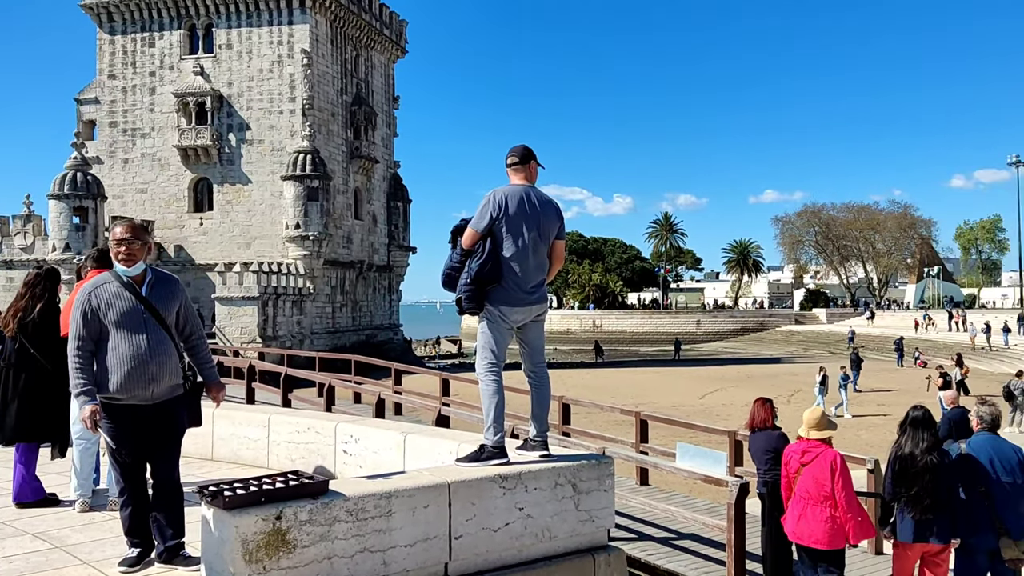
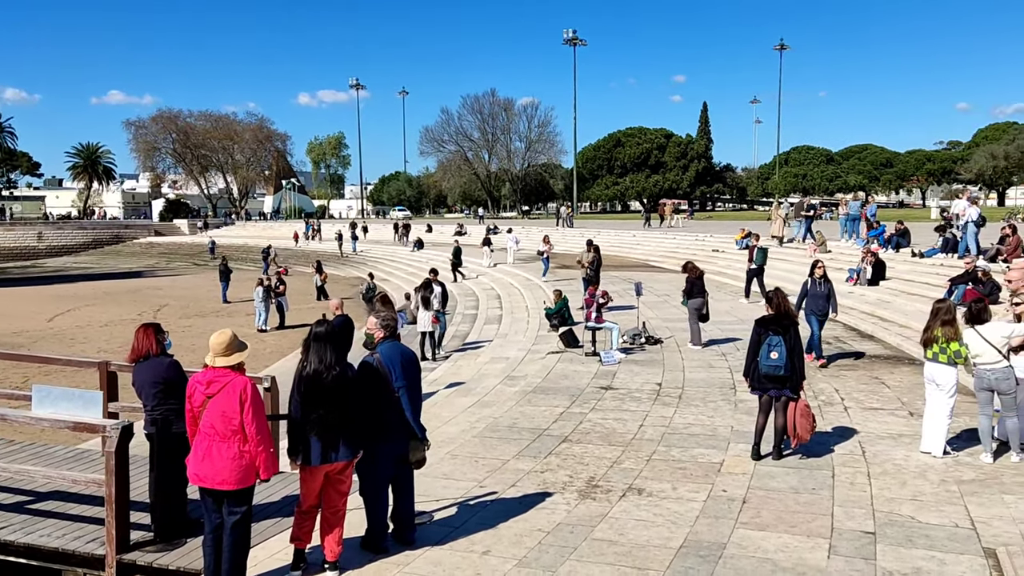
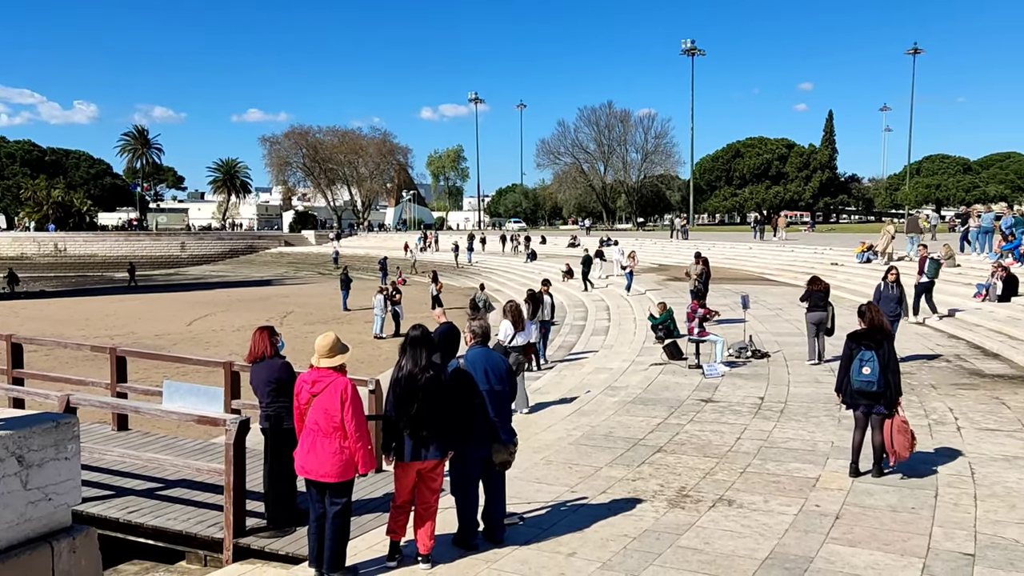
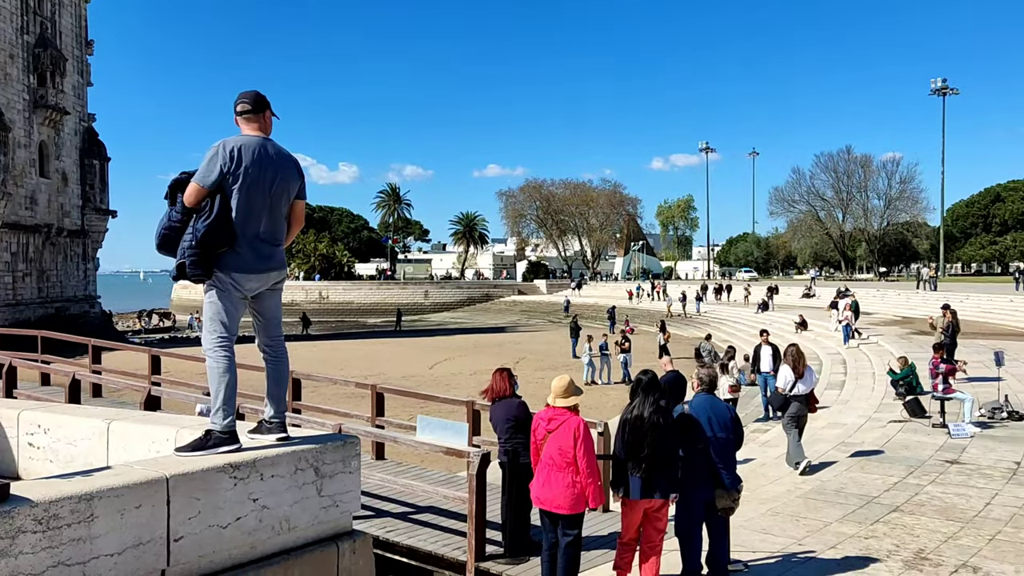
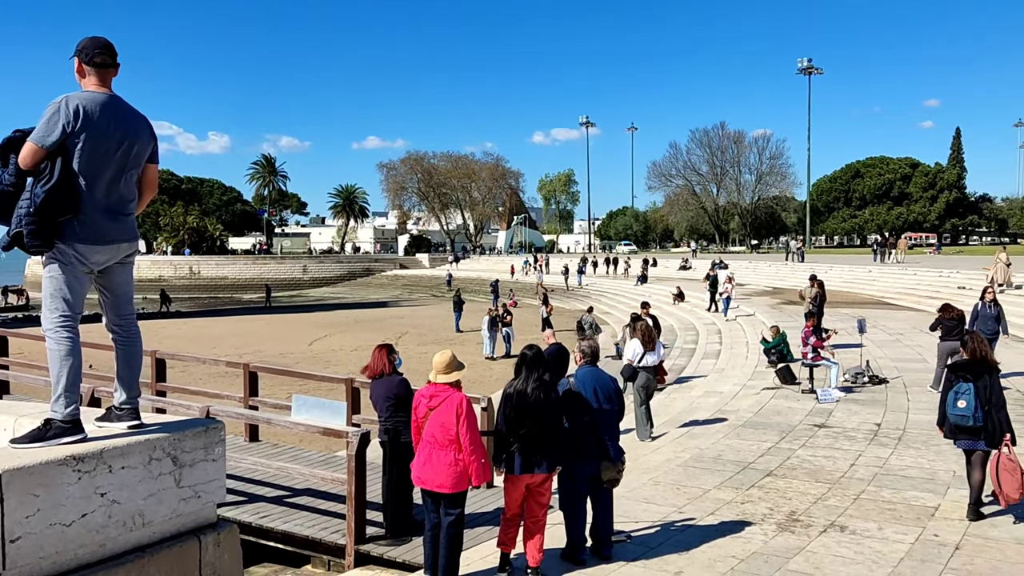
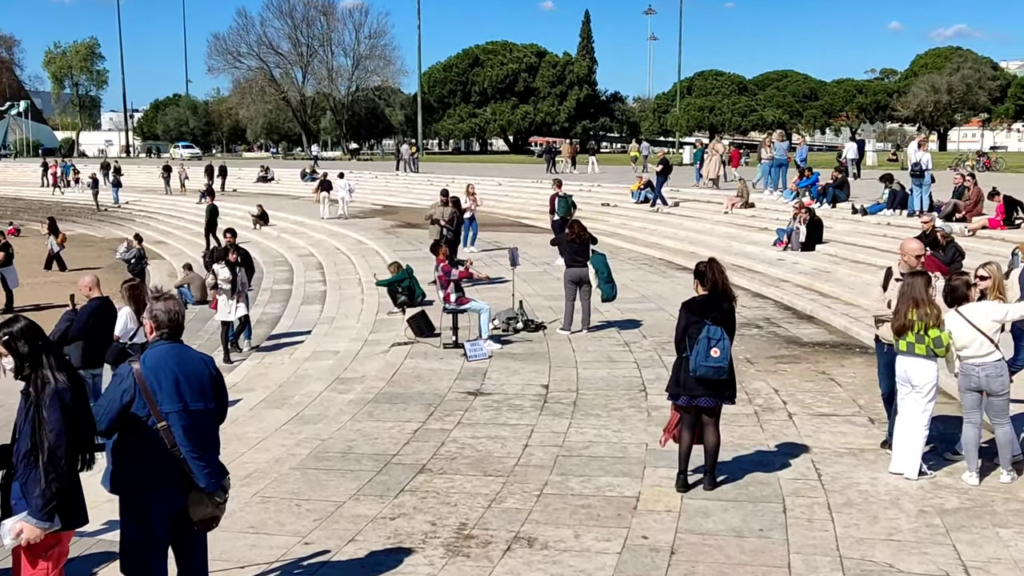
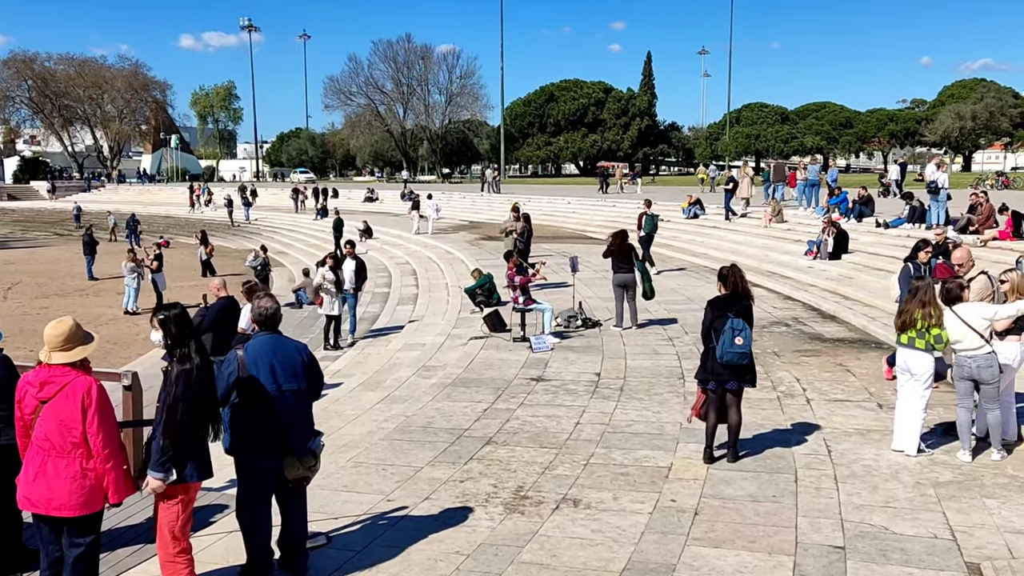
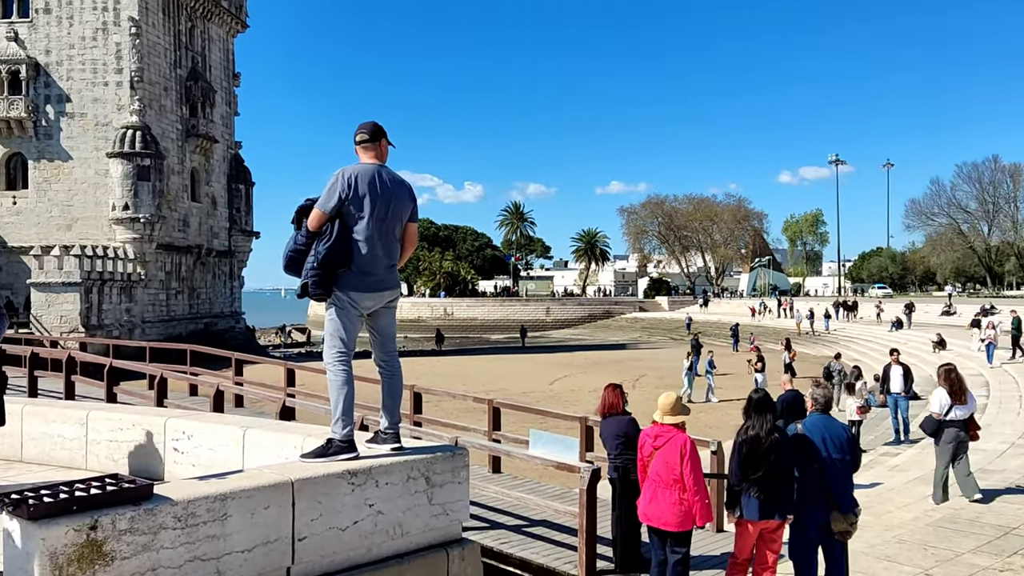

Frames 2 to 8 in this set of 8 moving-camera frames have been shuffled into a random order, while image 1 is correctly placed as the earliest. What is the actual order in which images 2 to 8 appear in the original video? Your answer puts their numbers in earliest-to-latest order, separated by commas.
8, 4, 5, 3, 2, 7, 6
